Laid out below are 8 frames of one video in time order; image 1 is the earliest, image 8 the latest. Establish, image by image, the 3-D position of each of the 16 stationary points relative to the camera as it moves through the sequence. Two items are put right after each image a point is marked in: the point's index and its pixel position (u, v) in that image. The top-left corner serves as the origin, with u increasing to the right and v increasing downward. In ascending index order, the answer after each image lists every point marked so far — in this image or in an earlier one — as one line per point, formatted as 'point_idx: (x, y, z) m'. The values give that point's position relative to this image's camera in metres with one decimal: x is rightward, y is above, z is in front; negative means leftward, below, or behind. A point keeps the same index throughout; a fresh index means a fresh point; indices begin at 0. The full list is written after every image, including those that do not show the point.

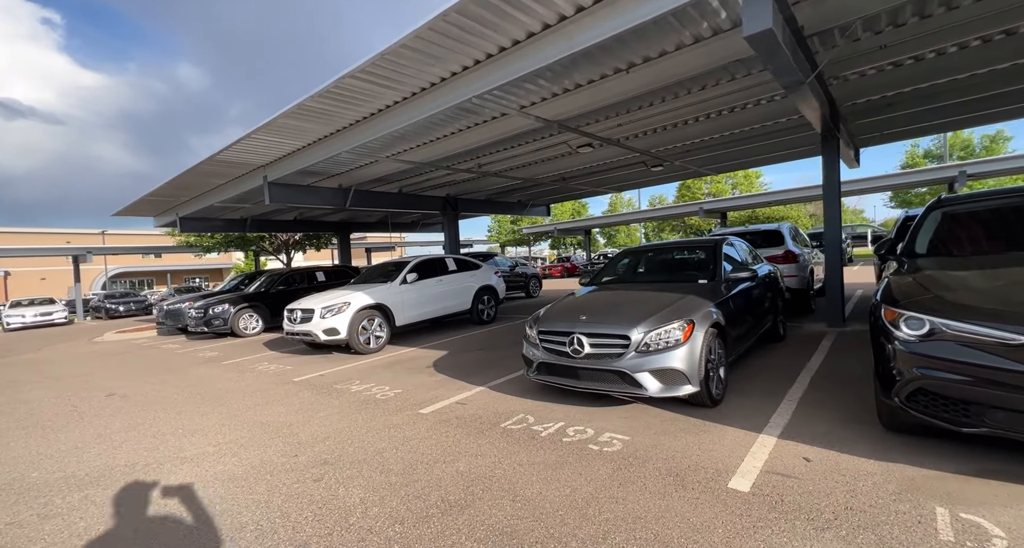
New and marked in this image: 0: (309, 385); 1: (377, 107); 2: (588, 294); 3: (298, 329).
0: (-2.9, -1.6, +6.9) m
1: (-2.0, +2.6, +7.4) m
2: (+0.9, -0.2, +5.5) m
3: (-4.0, -1.0, +9.1) m
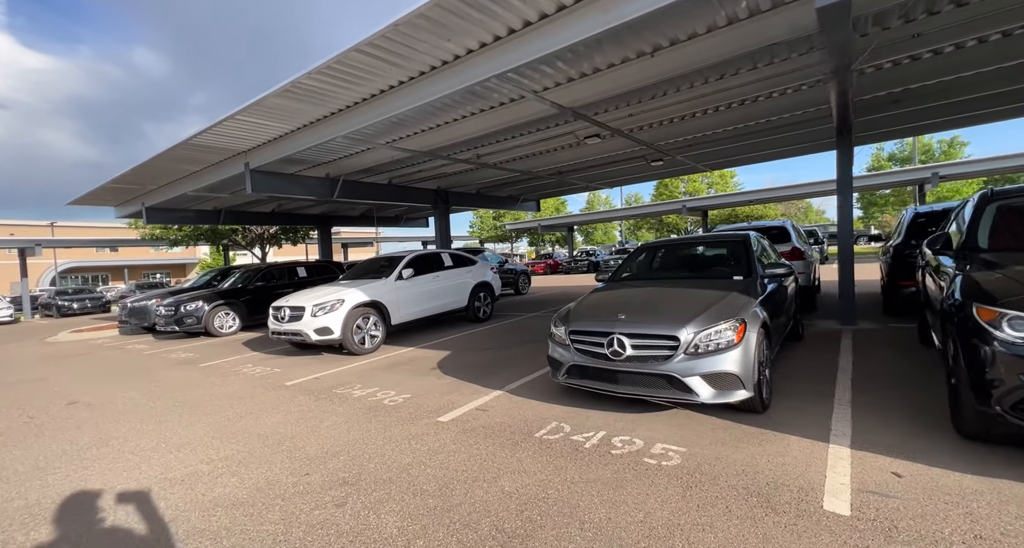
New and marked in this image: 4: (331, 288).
0: (-2.7, -1.5, +6.3) m
1: (-1.8, +2.7, +6.8) m
2: (+1.1, -0.2, +5.1) m
3: (-4.0, -0.9, +8.5) m
4: (-3.3, -0.3, +9.0) m
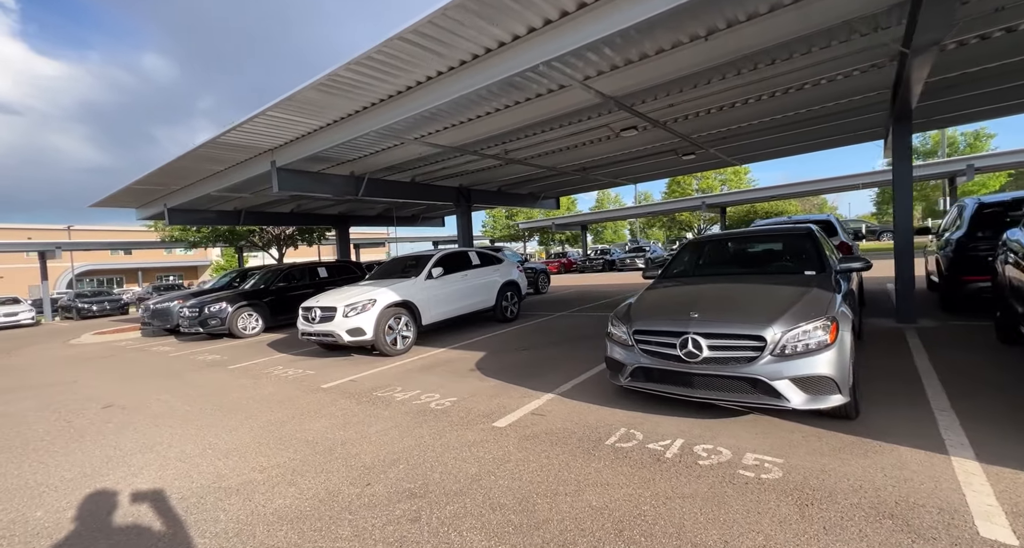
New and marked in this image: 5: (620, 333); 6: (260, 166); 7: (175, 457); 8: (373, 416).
0: (-2.1, -1.5, +6.1) m
1: (-1.3, +2.7, +6.6) m
2: (+1.7, -0.1, +4.8) m
3: (-3.3, -0.9, +8.3) m
4: (-2.7, -0.2, +8.8) m
5: (+1.0, -0.5, +4.5) m
6: (-5.4, +2.3, +10.5) m
7: (-3.1, -1.7, +4.4) m
8: (-1.5, -1.5, +5.1) m
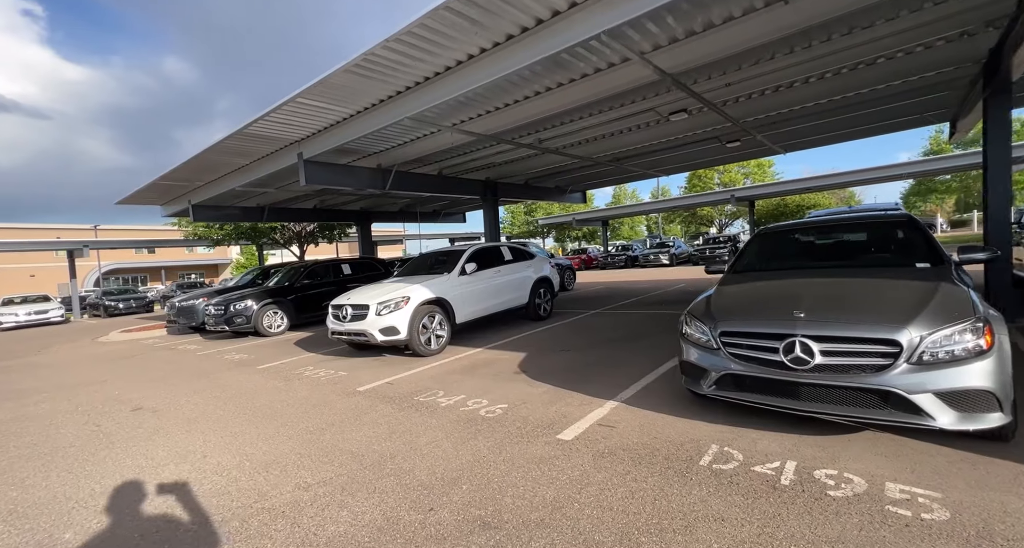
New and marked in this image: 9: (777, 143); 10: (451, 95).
0: (-1.5, -1.5, +5.7) m
1: (-0.7, +2.7, +6.1) m
2: (+2.2, -0.1, +4.3) m
3: (-2.7, -0.9, +7.9) m
4: (-2.0, -0.2, +8.4) m
5: (+1.5, -0.5, +3.9) m
6: (-4.7, +2.4, +10.1) m
7: (-2.5, -1.6, +4.0) m
8: (-0.9, -1.5, +4.7) m
9: (+6.2, +3.1, +11.5) m
10: (-0.8, +2.5, +6.7) m
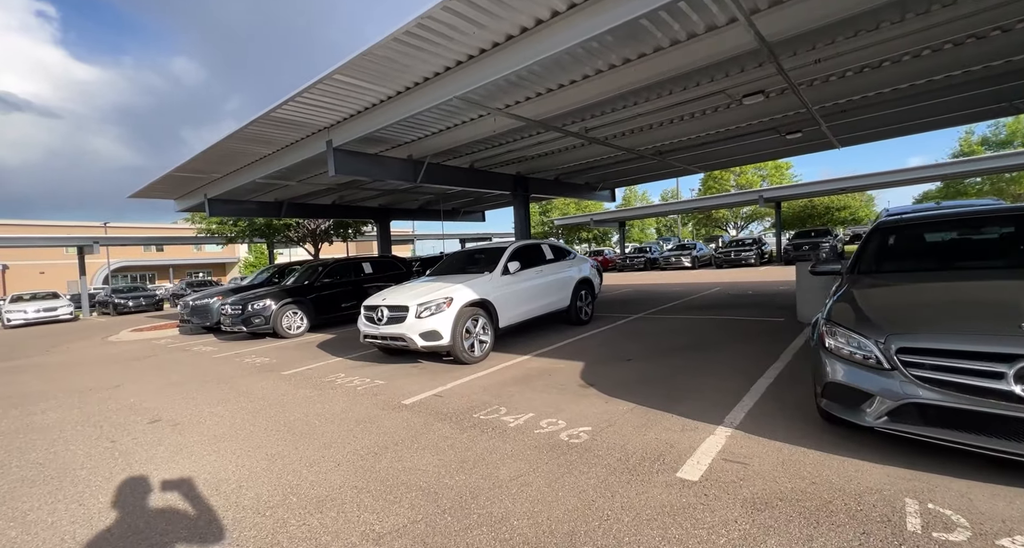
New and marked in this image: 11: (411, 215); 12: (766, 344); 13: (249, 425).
0: (-0.8, -1.5, +4.9) m
1: (+0.1, +2.8, +5.4) m
2: (+2.9, -0.1, +3.5) m
3: (-1.9, -0.9, +7.2) m
4: (-1.2, -0.2, +7.6) m
5: (+2.2, -0.5, +3.1) m
6: (-3.9, +2.4, +9.4) m
7: (-1.8, -1.6, +3.3) m
8: (-0.2, -1.4, +3.9) m
9: (+7.1, +3.0, +10.6) m
10: (0.0, +2.5, +5.9) m
11: (-4.1, +2.4, +19.6) m
12: (+3.5, -1.0, +6.7) m
13: (-2.8, -1.6, +5.1) m
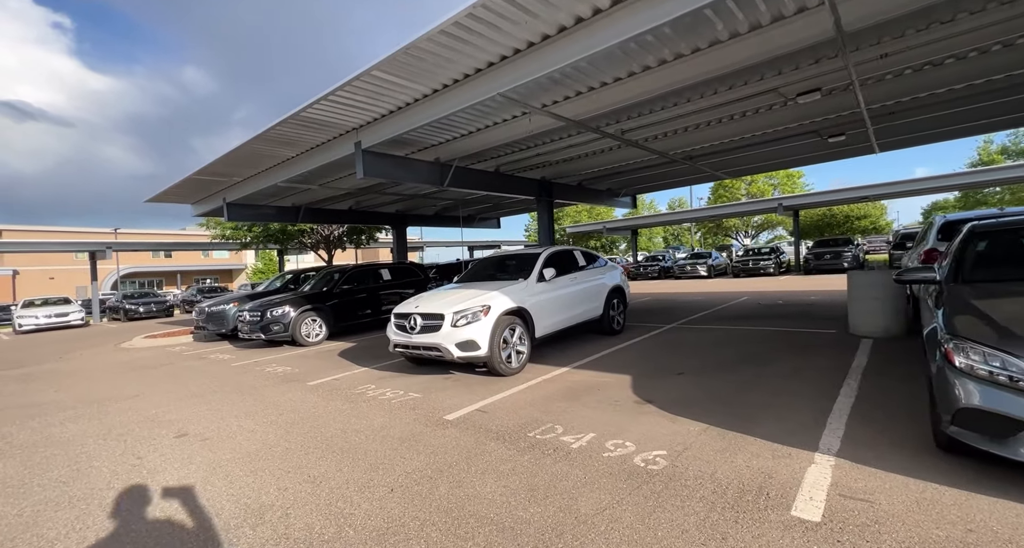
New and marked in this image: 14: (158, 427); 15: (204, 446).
0: (-0.2, -1.5, +4.6) m
1: (+0.7, +2.7, +5.1) m
2: (+3.5, -0.1, +3.1) m
3: (-1.3, -0.9, +6.8) m
4: (-0.7, -0.3, +7.2) m
5: (+2.8, -0.5, +2.7) m
6: (-3.3, +2.3, +9.1) m
7: (-1.3, -1.6, +2.9) m
8: (+0.4, -1.5, +3.5) m
9: (+7.7, +2.8, +10.2) m
10: (+0.6, +2.4, +5.6) m
11: (-3.3, +2.1, +19.3) m
12: (+4.1, -1.1, +6.3) m
13: (-2.2, -1.6, +4.7) m
14: (-4.1, -1.8, +5.6) m
15: (-3.1, -1.7, +4.8) m
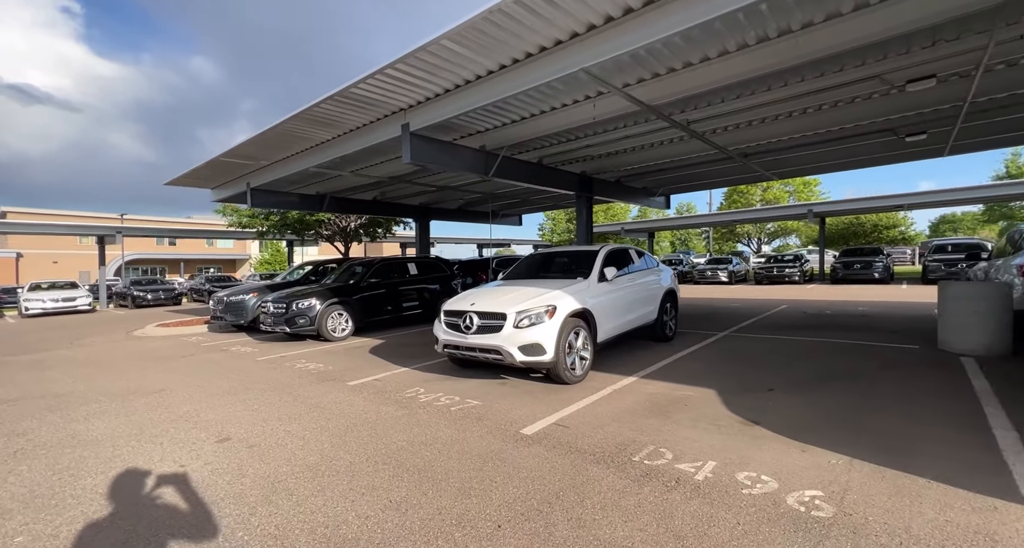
0: (+0.6, -1.5, +3.9) m
1: (+1.6, +2.7, +4.4) m
2: (+4.3, -0.2, +2.4) m
3: (-0.5, -0.9, +6.2) m
4: (+0.2, -0.2, +6.6) m
5: (+3.6, -0.6, +2.1) m
6: (-2.3, +2.5, +8.5) m
7: (-0.5, -1.5, +2.3) m
8: (+1.2, -1.5, +2.8) m
9: (+8.7, +2.6, +9.5) m
10: (+1.5, +2.5, +5.0) m
11: (-2.3, +2.3, +18.6) m
12: (+4.9, -1.2, +5.6) m
13: (-1.4, -1.5, +4.1) m
14: (-3.3, -1.6, +5.0) m
15: (-2.3, -1.6, +4.2) m
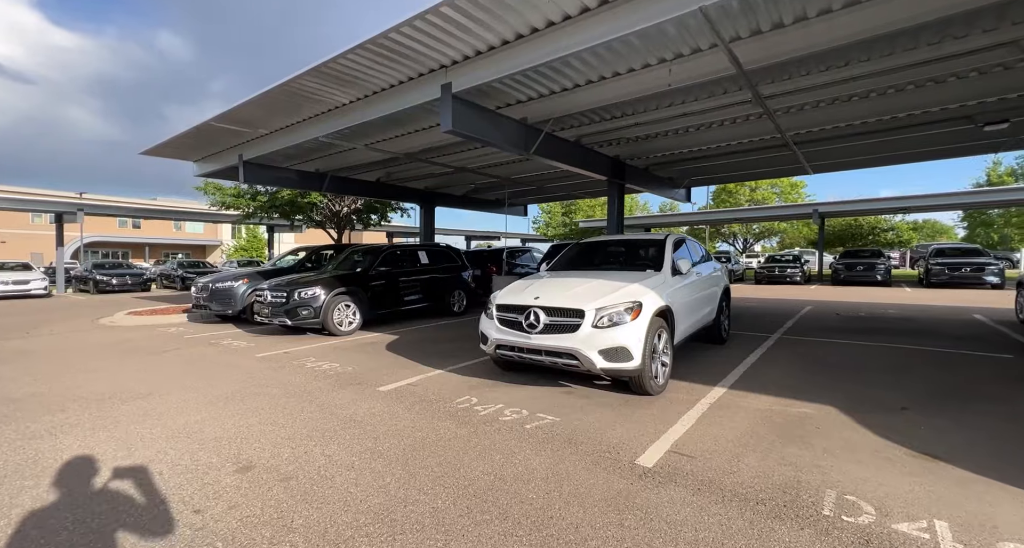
0: (+1.5, -1.4, +2.9) m
1: (+2.6, +2.7, +3.4) m
2: (+5.3, -0.3, +1.6) m
3: (+0.3, -0.7, +5.1) m
4: (+1.0, -0.1, +5.6) m
5: (+4.6, -0.6, +1.2) m
6: (-1.5, +2.7, +7.3) m
7: (+0.5, -1.5, +1.2) m
8: (+2.1, -1.4, +1.9) m
9: (+9.4, +2.5, +8.9) m
10: (+2.5, +2.5, +4.0) m
11: (-2.0, +2.6, +17.5) m
12: (+5.7, -1.2, +4.8) m
13: (-0.6, -1.4, +3.0) m
14: (-2.5, -1.4, +3.8) m
15: (-1.4, -1.4, +3.1) m
